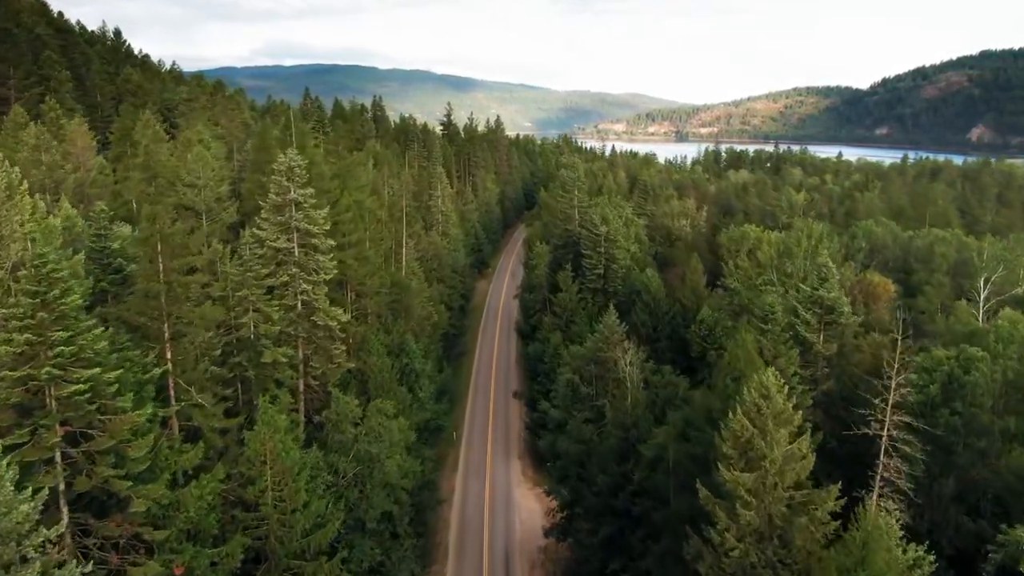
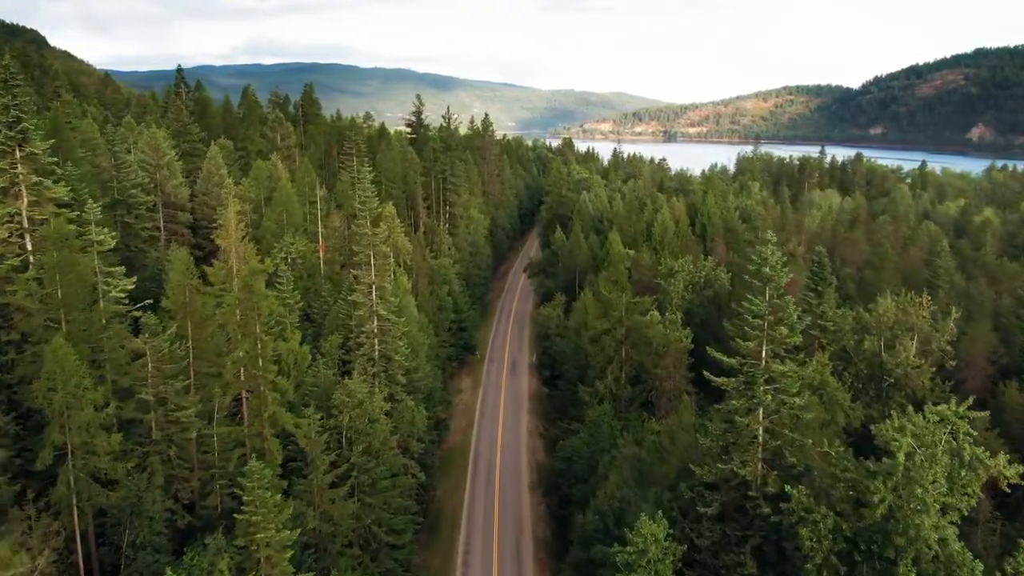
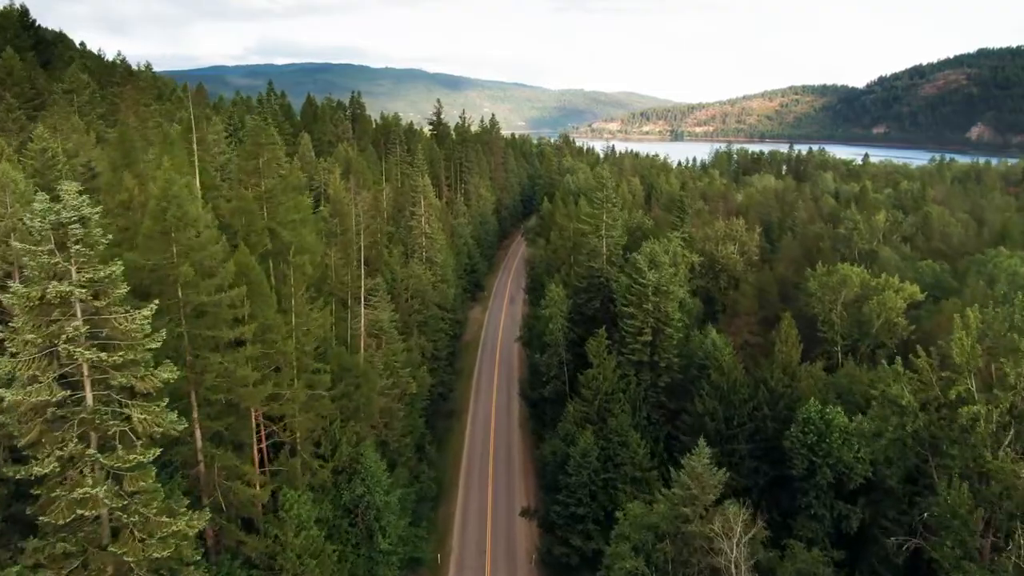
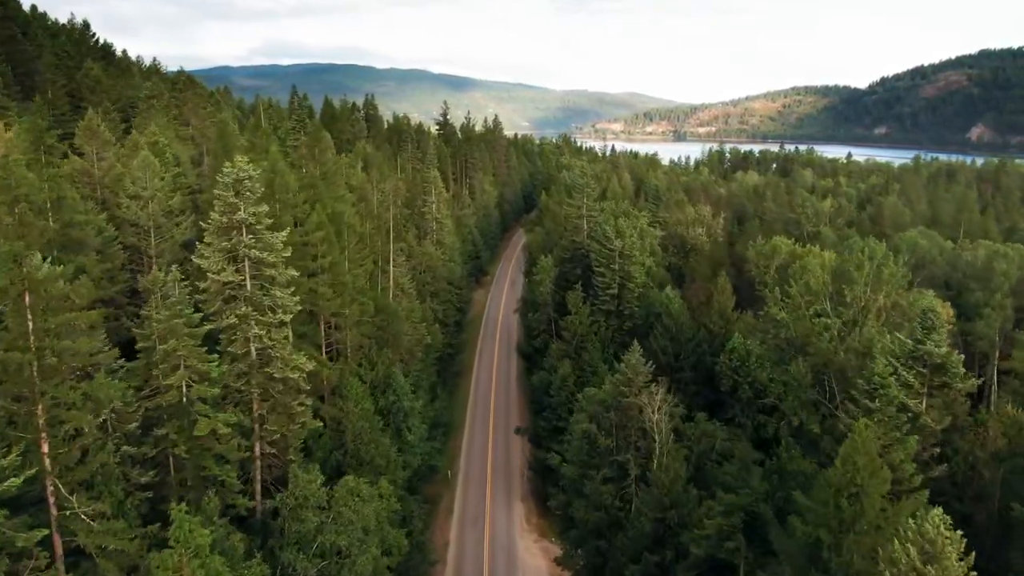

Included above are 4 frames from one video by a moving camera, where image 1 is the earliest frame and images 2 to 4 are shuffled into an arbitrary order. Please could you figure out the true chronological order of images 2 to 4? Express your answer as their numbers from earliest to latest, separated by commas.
4, 3, 2
